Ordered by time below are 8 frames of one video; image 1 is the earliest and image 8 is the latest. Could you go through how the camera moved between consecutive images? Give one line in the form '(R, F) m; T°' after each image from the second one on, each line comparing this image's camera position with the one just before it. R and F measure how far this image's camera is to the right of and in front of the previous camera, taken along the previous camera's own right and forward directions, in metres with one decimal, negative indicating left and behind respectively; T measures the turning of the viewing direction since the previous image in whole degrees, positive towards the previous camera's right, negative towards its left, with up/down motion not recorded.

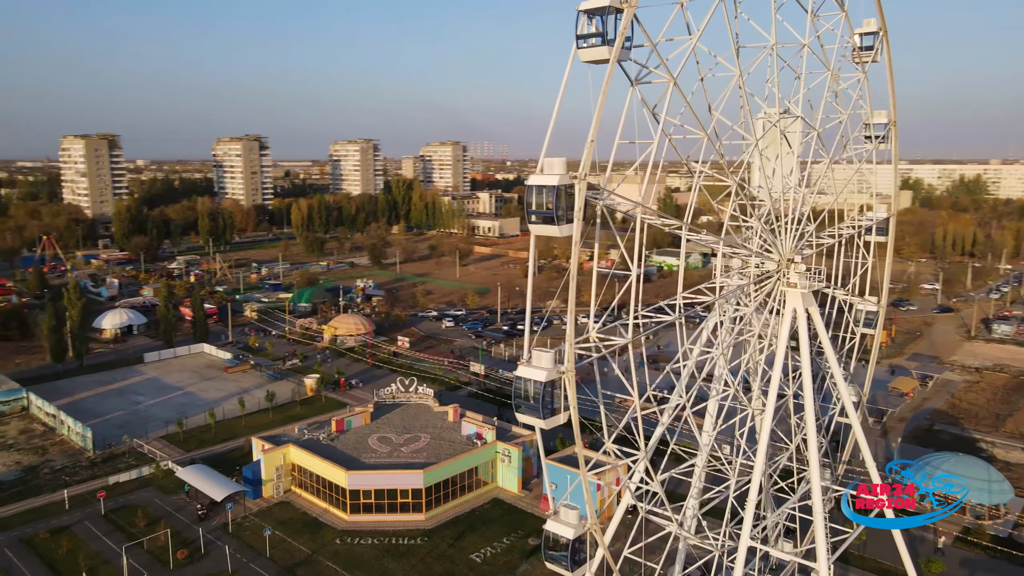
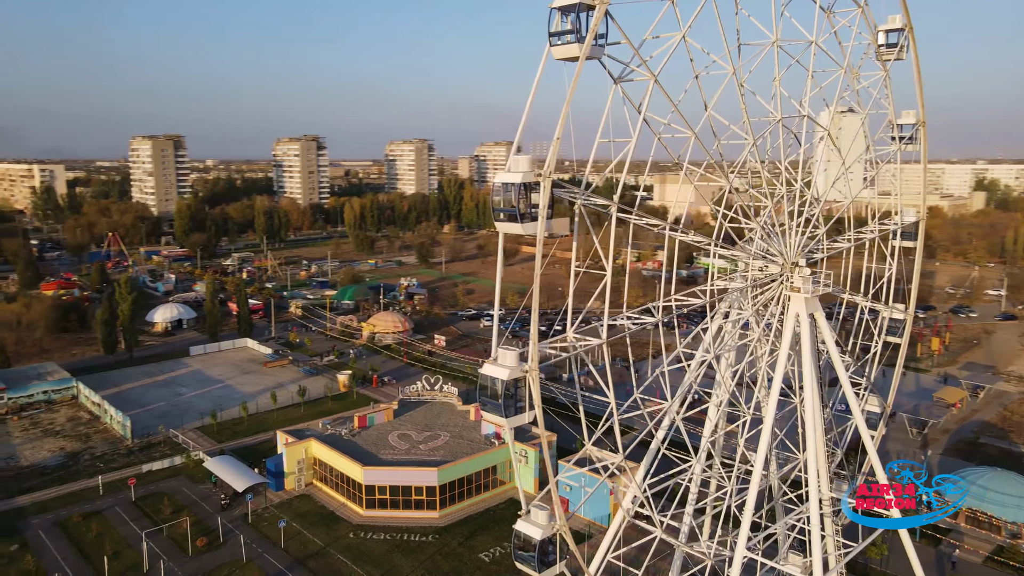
(+0.5, 0.0) m; -4°
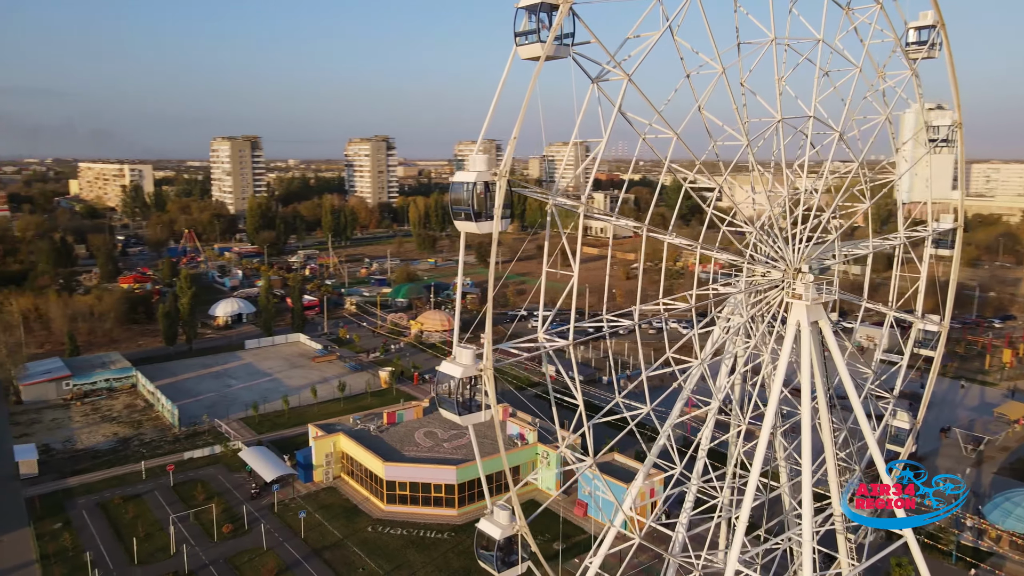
(+0.7, 0.0) m; -5°
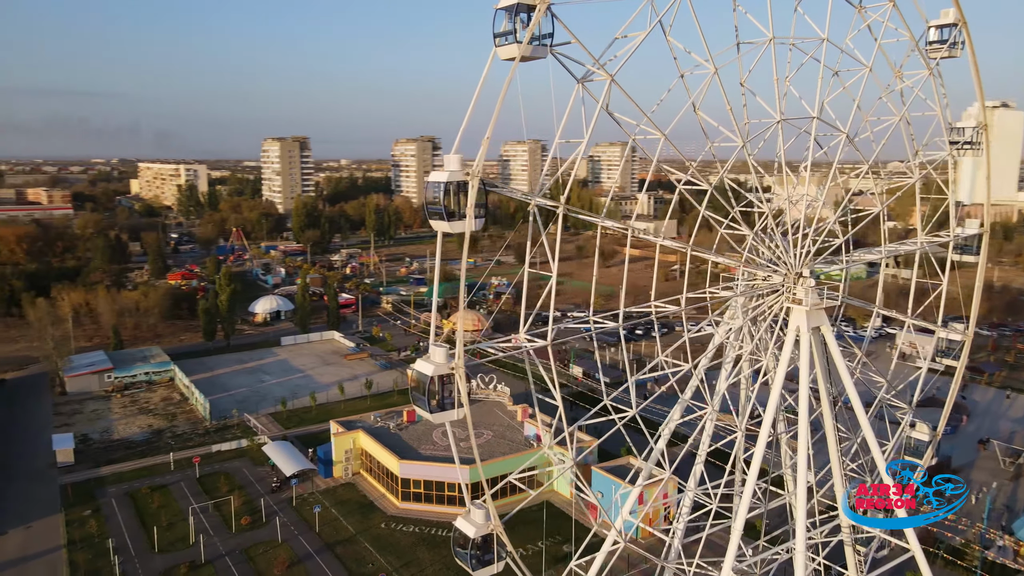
(+0.4, 0.0) m; -4°
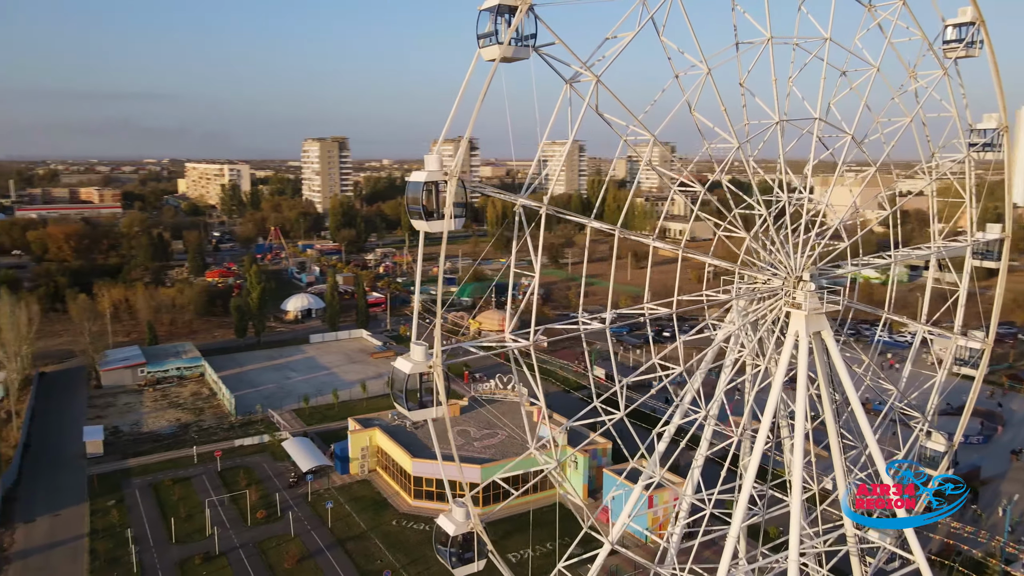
(+0.4, 0.0) m; -3°
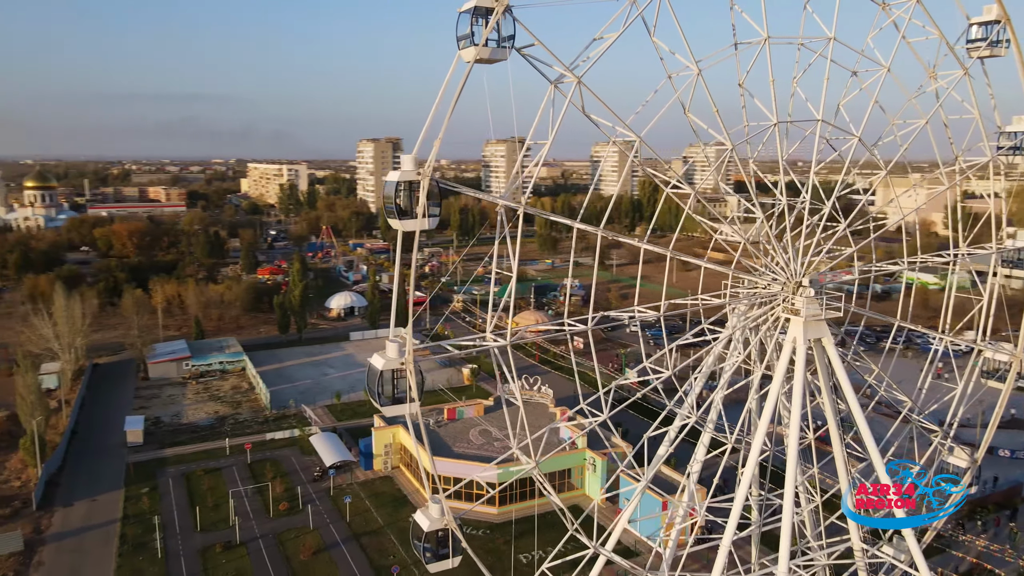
(+0.5, 0.0) m; -4°
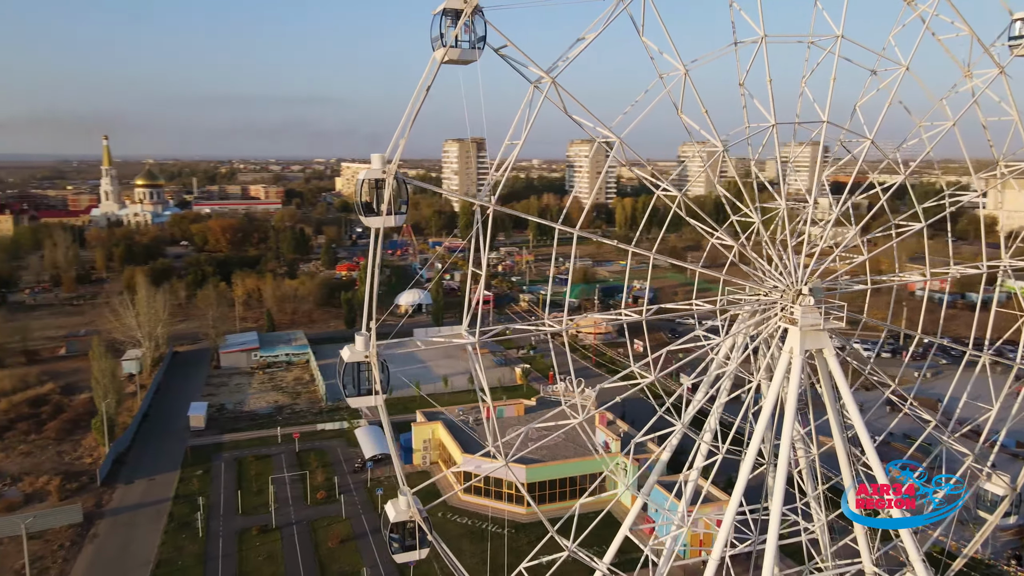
(+0.8, 0.0) m; -7°
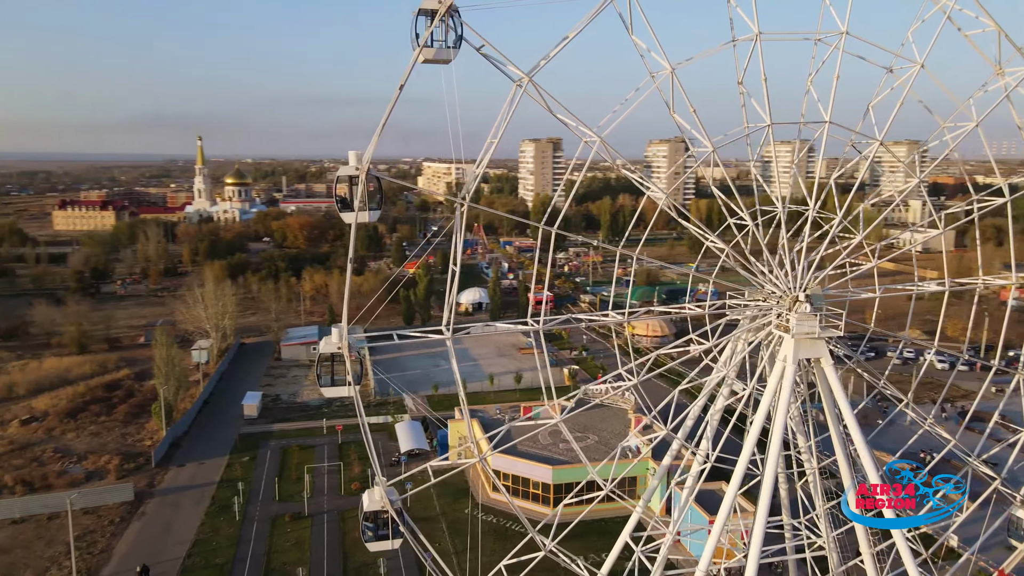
(+0.7, 0.0) m; -6°
